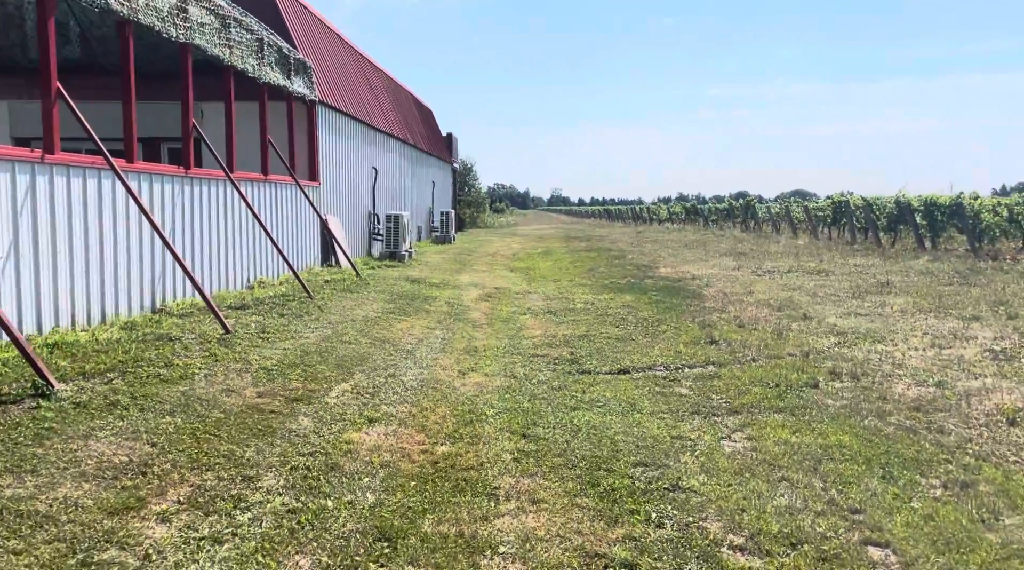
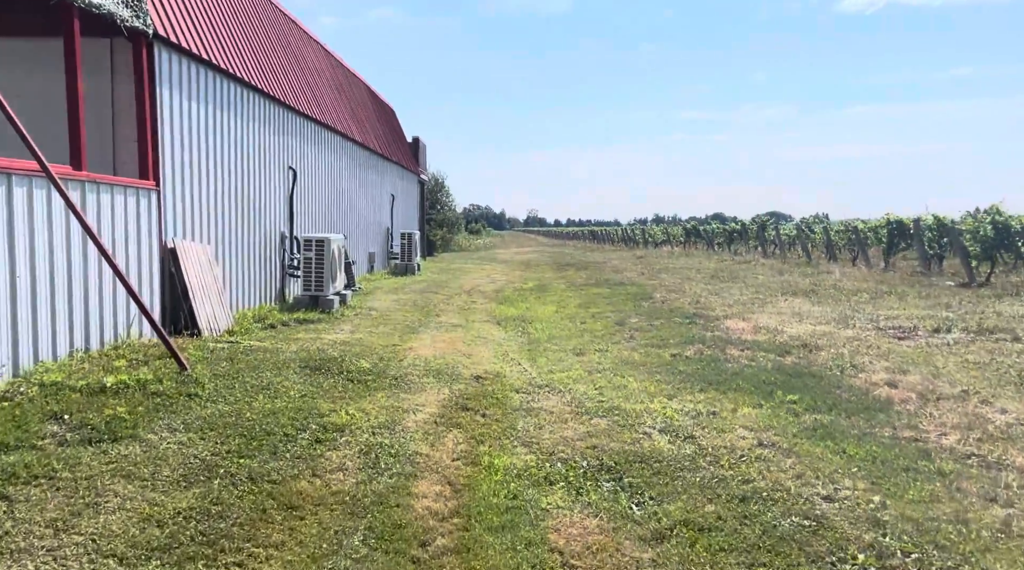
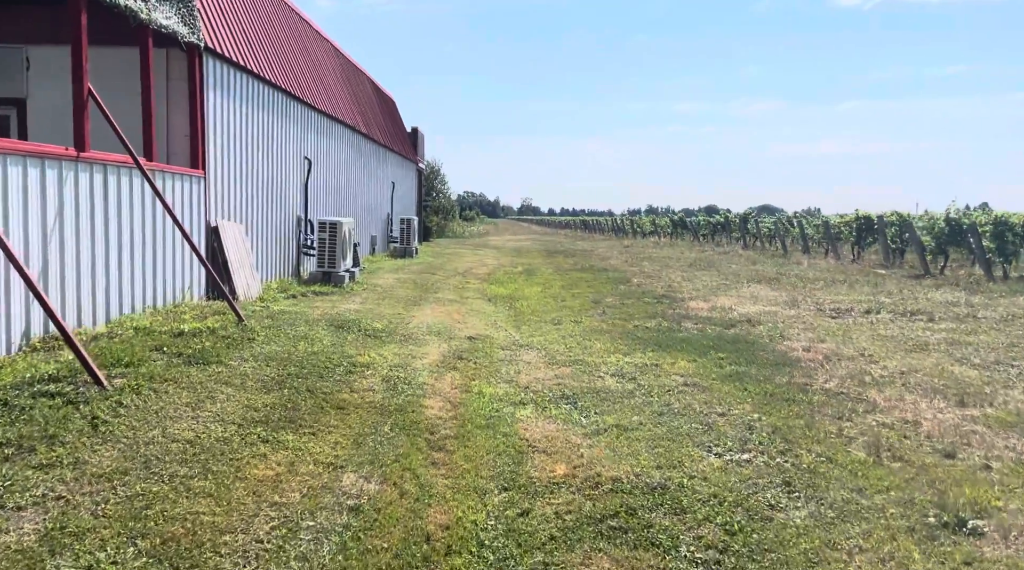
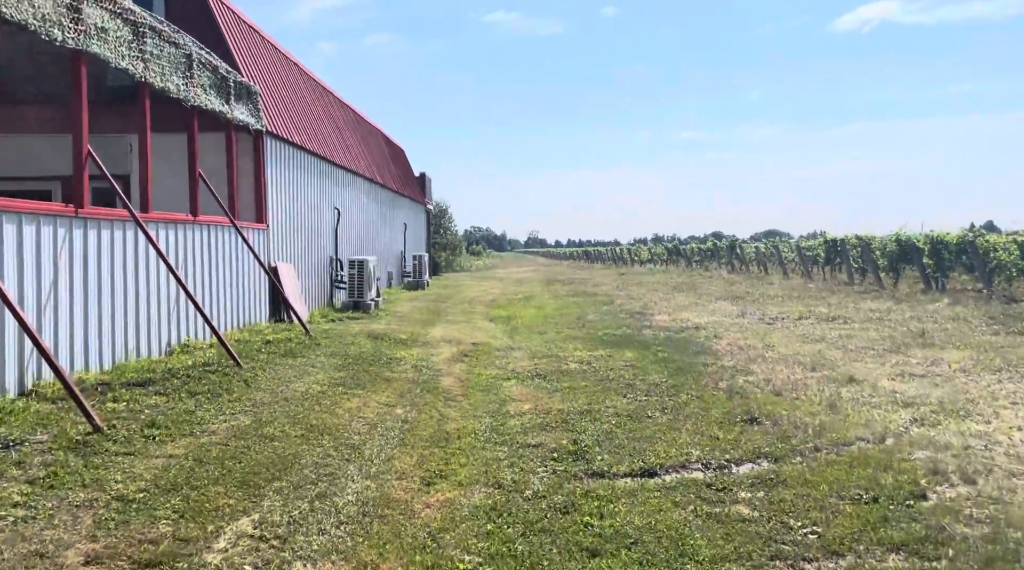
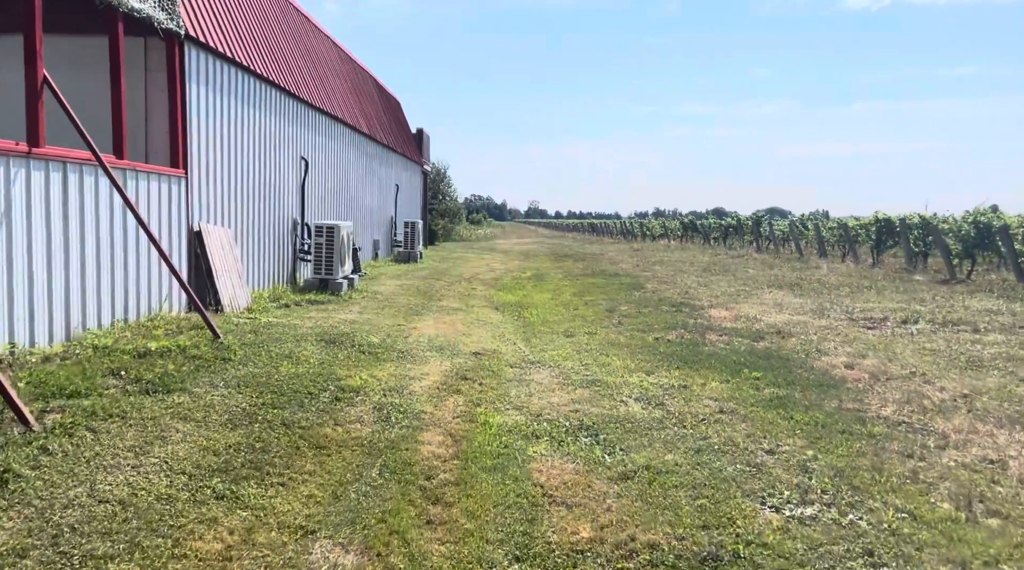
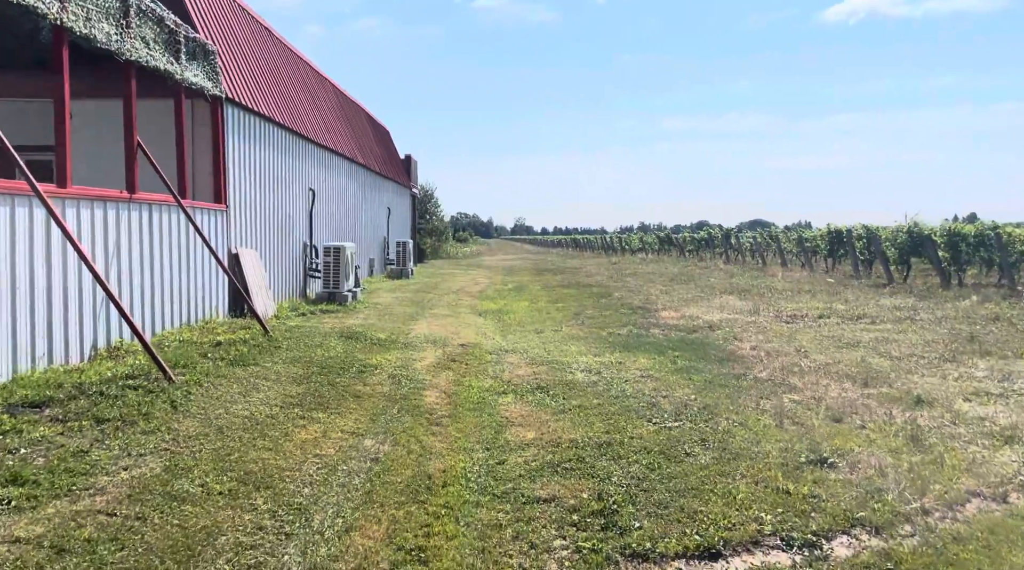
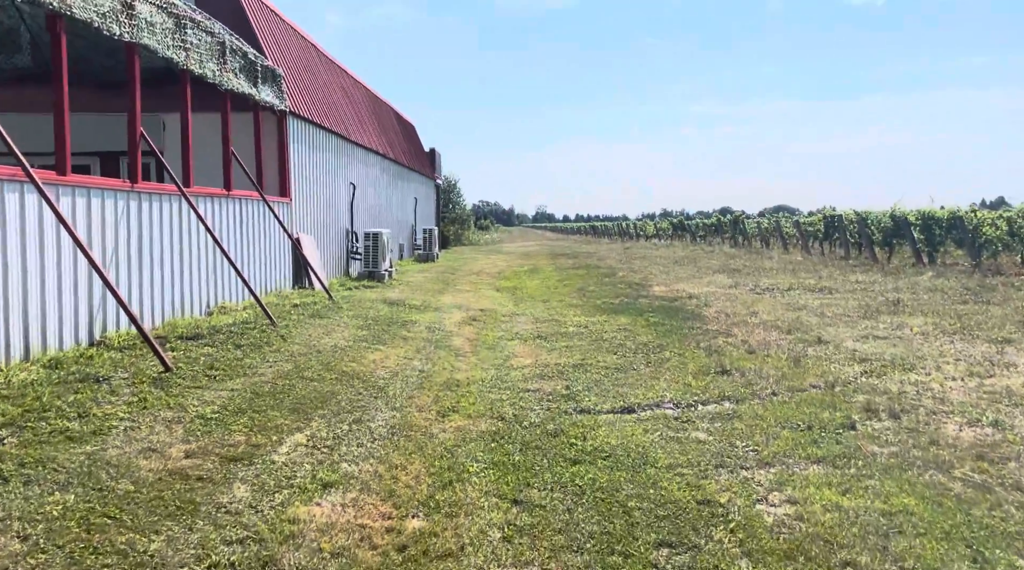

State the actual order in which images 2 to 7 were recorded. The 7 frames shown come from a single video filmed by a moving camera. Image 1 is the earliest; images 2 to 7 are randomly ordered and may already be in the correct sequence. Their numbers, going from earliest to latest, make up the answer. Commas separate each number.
7, 4, 6, 3, 5, 2
